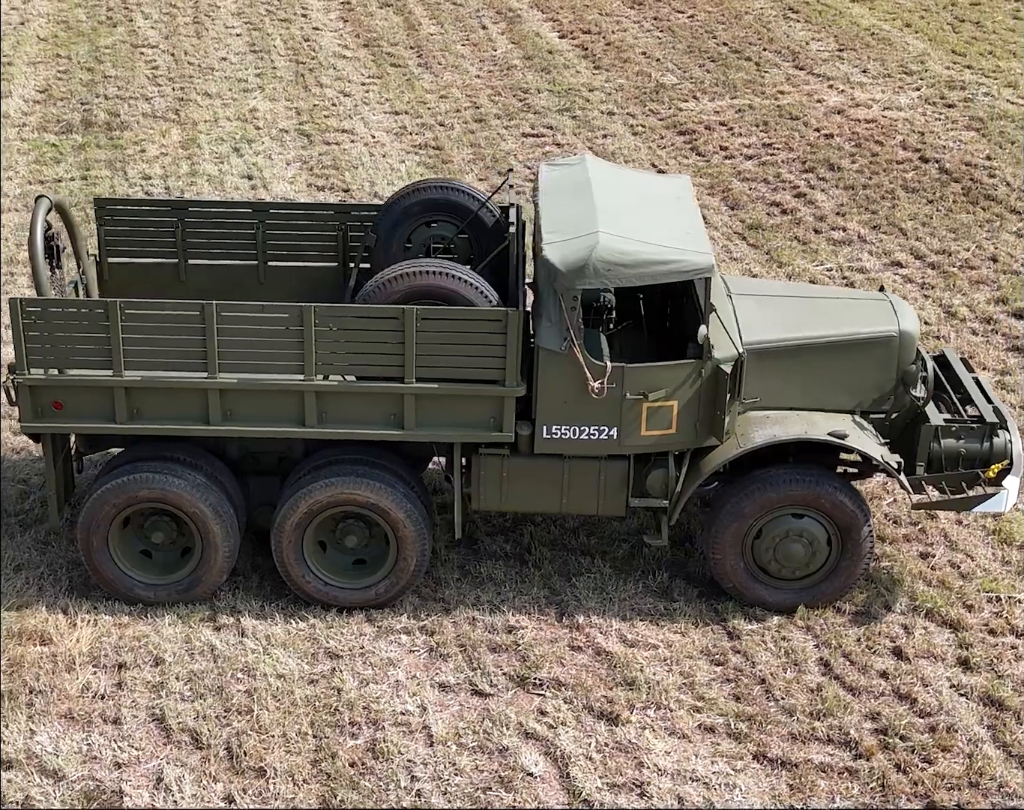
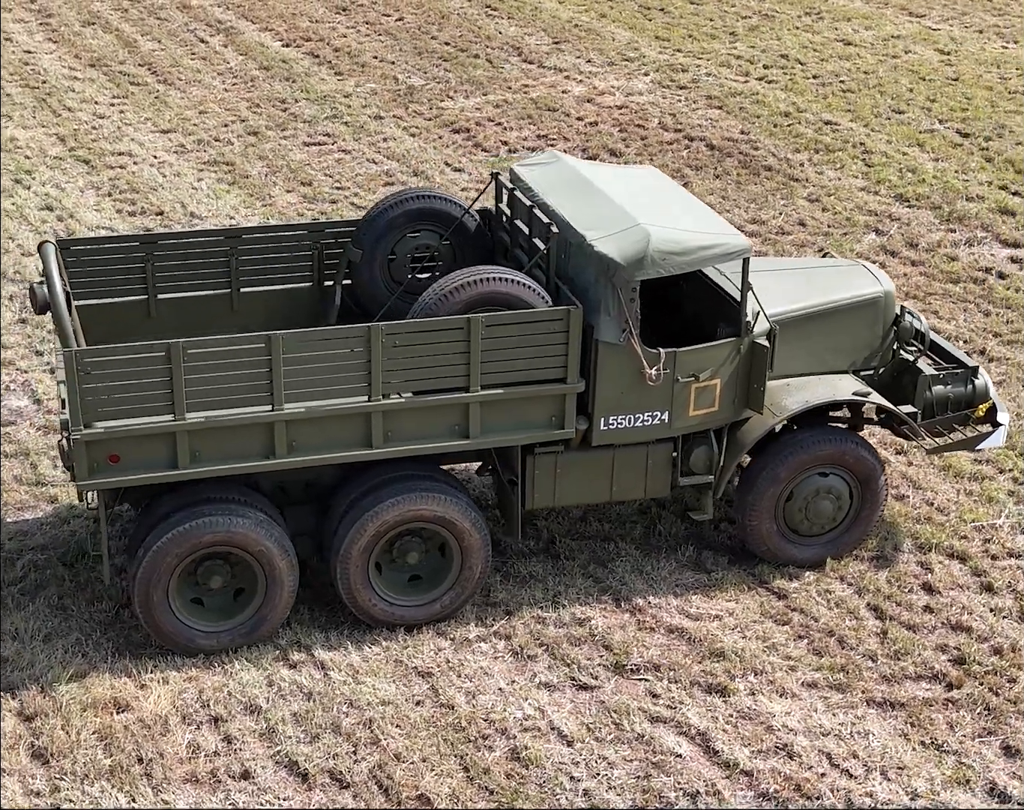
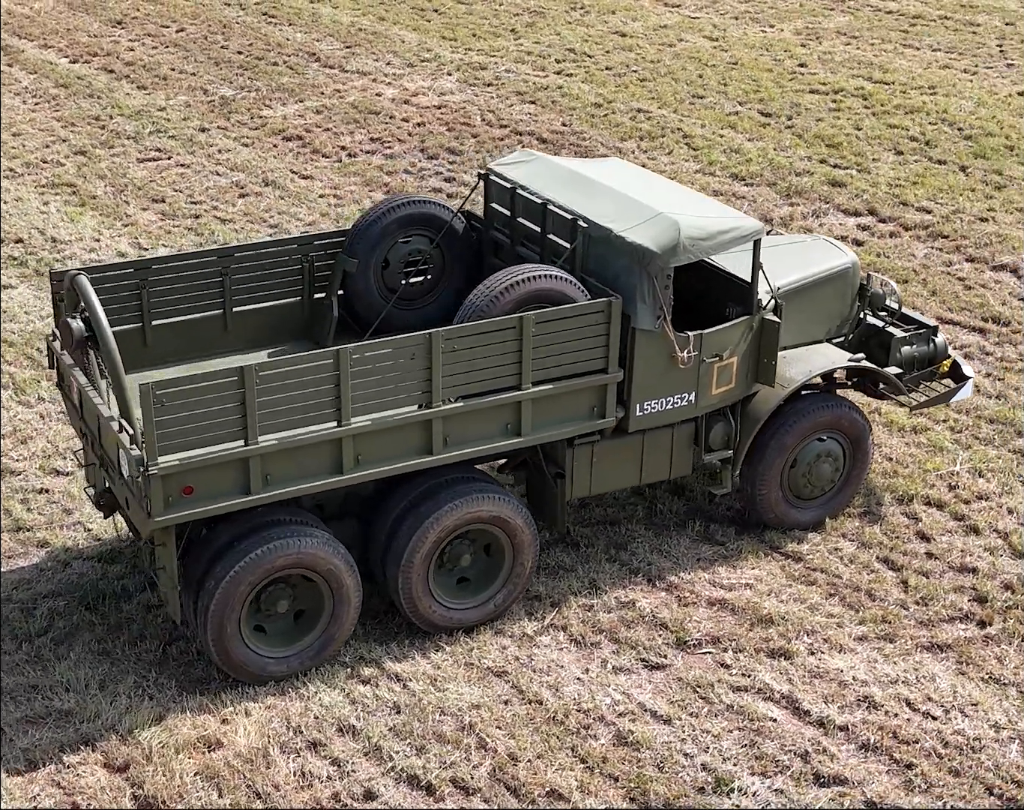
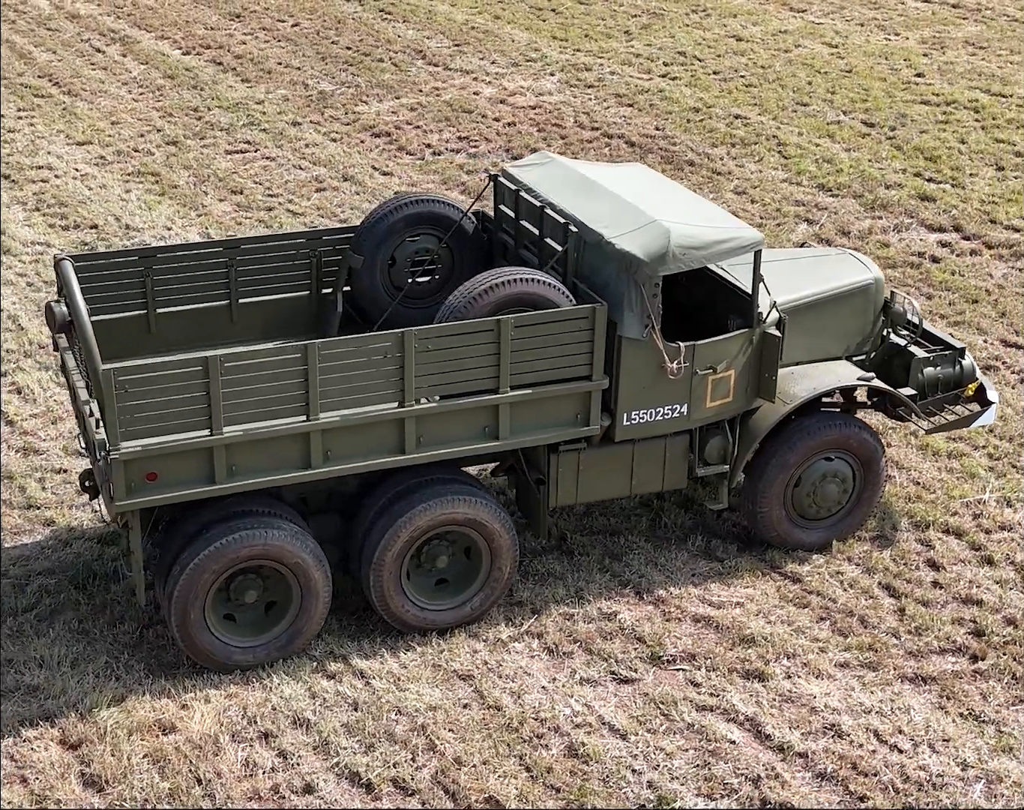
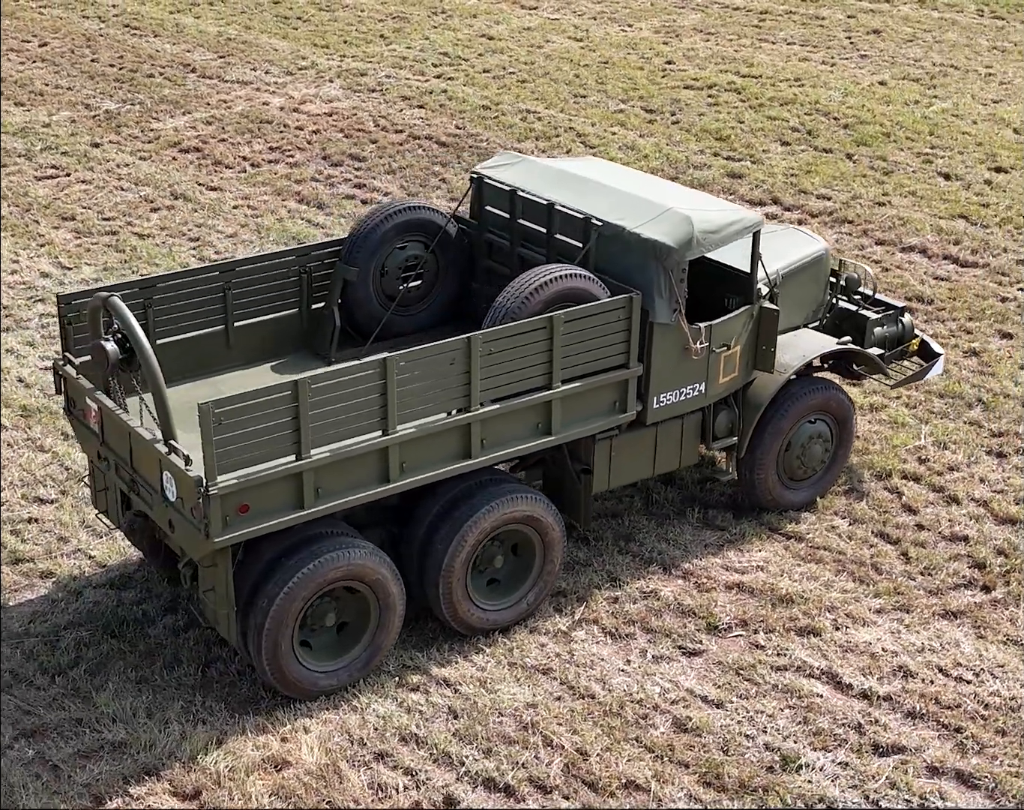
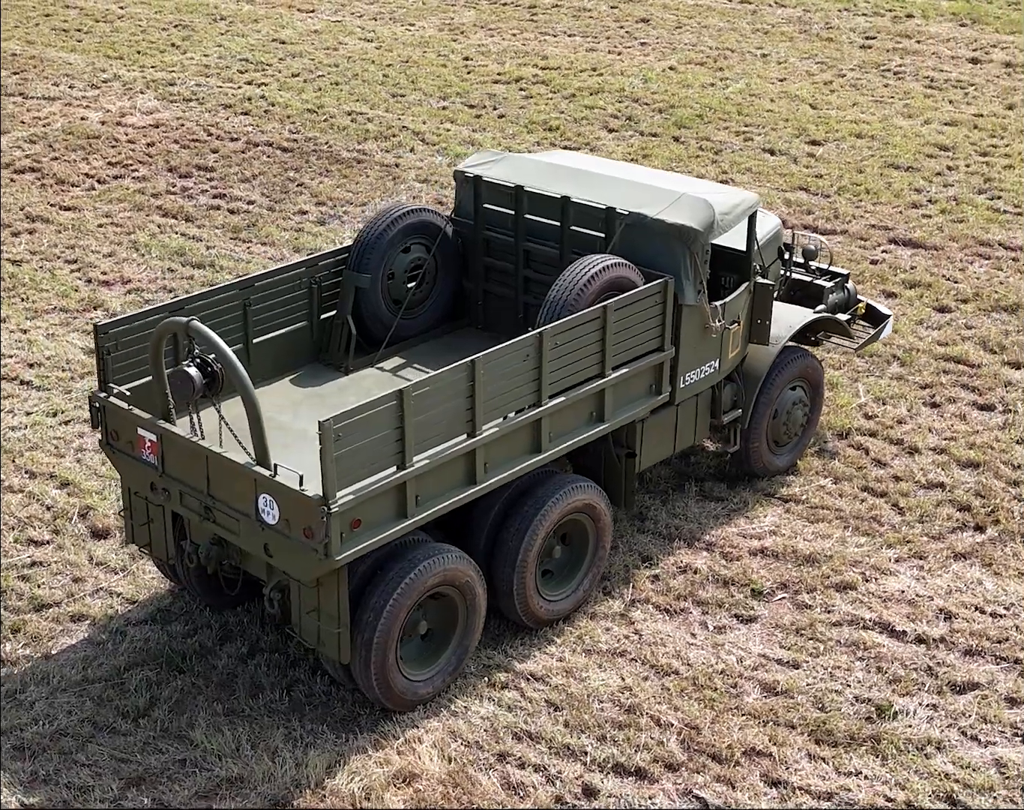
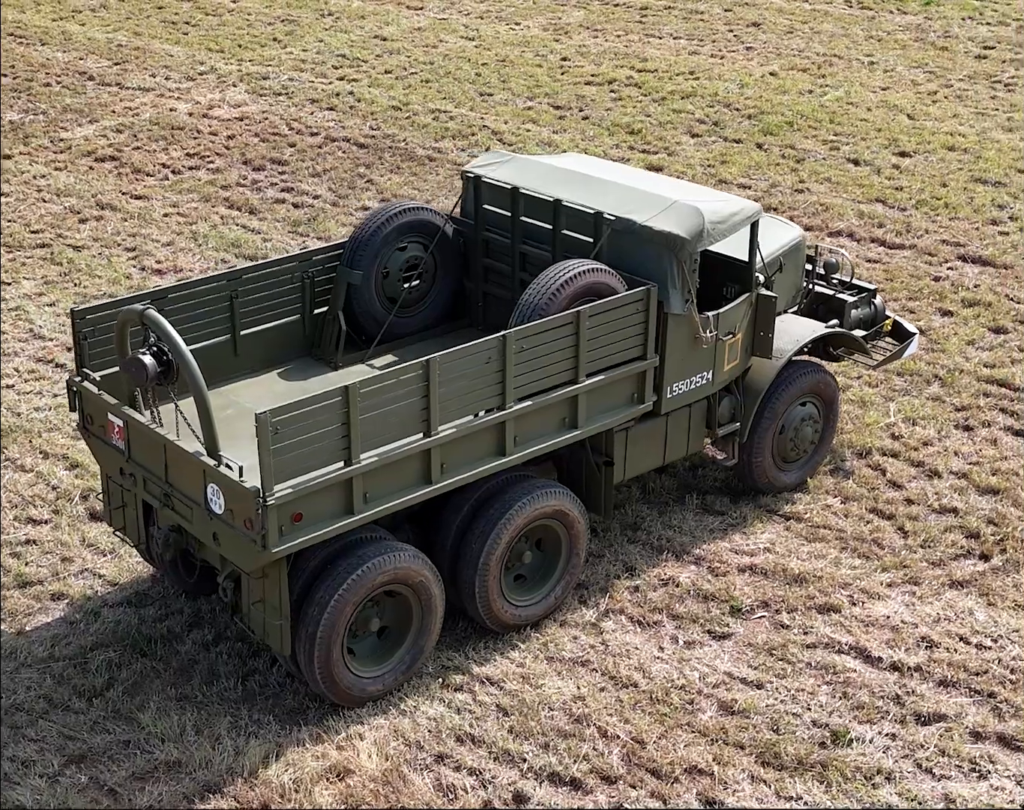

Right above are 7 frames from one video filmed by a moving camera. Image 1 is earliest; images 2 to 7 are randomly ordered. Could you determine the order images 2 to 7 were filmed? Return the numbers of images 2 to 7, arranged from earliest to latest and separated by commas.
2, 4, 3, 5, 7, 6
